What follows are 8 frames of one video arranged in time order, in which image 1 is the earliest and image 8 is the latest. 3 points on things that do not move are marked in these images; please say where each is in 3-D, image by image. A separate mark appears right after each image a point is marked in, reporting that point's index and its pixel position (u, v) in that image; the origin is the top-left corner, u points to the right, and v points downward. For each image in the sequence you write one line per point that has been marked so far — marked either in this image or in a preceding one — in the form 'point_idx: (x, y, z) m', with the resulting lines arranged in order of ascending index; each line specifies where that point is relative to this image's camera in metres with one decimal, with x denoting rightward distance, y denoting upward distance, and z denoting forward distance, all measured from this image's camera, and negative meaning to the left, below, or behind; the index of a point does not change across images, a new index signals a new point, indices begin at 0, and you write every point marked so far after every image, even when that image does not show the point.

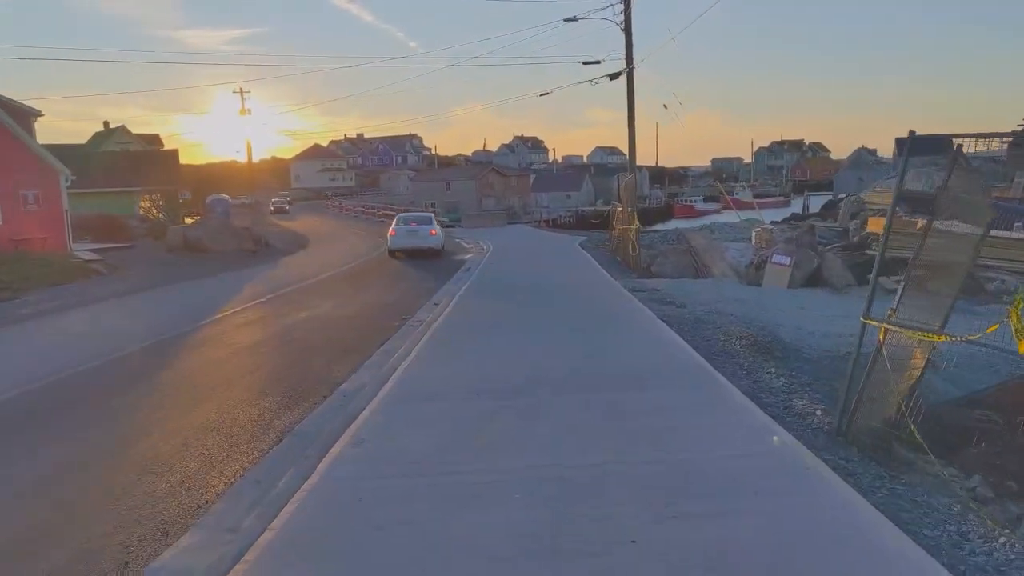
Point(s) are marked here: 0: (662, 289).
0: (+3.0, 0.0, +15.3) m
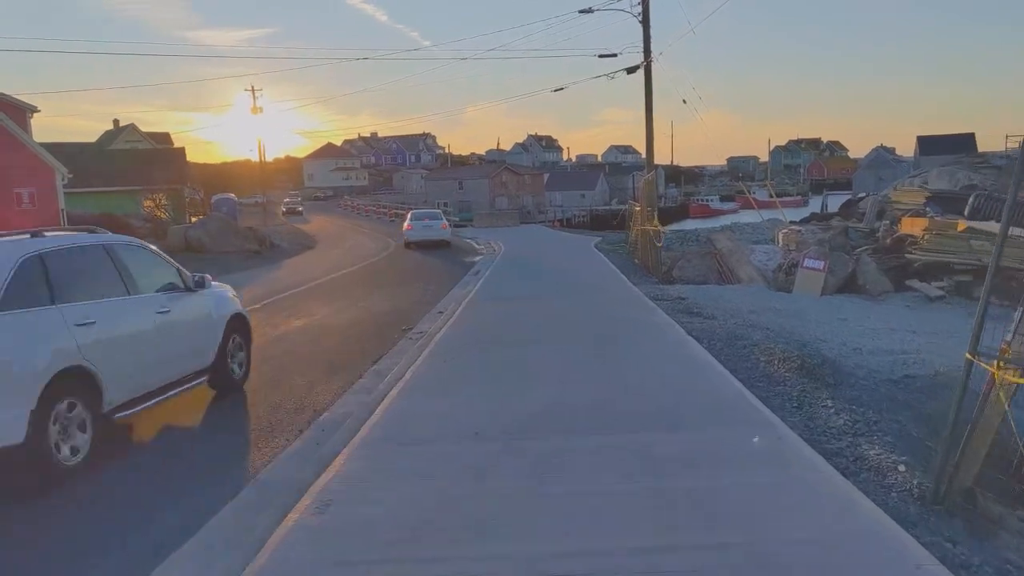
0: (+3.2, -0.2, +14.0) m
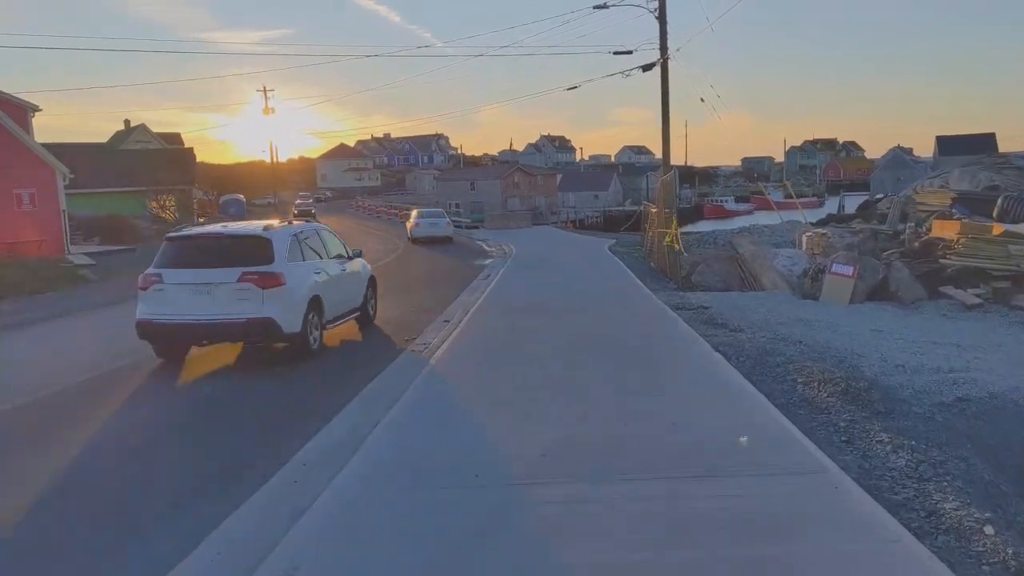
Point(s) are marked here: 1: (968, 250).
0: (+3.4, -0.3, +13.0) m
1: (+11.2, +0.9, +18.7) m
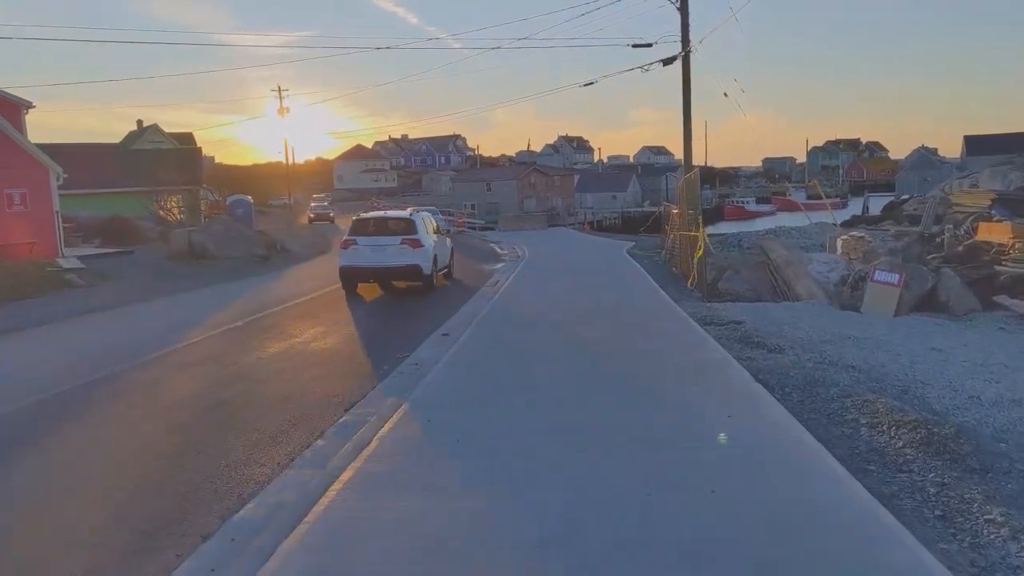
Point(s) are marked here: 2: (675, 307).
0: (+3.5, -0.5, +11.5) m
1: (+11.4, +0.7, +16.9) m
2: (+3.0, -0.2, +15.0) m
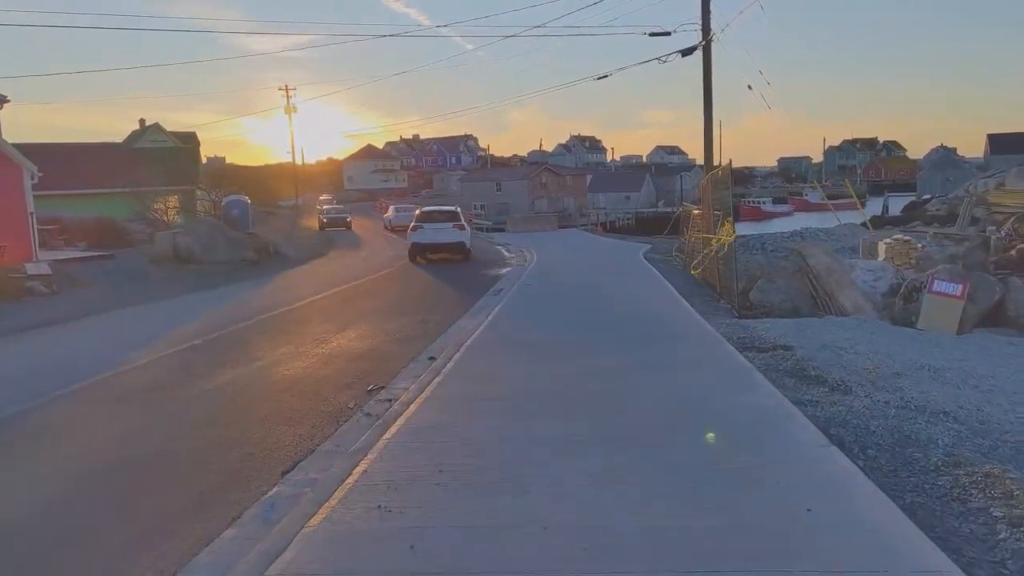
0: (+3.4, -0.7, +9.4) m
1: (+11.4, +0.5, +14.7) m
2: (+3.0, -0.4, +12.9) m
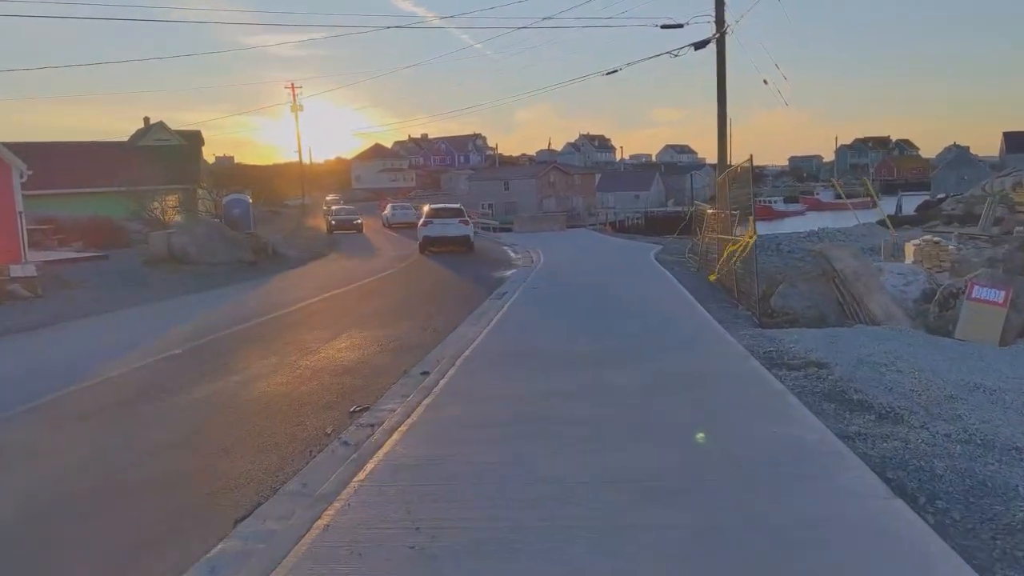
0: (+3.4, -0.8, +8.4) m
1: (+11.5, +0.4, +13.6) m
2: (+3.1, -0.5, +11.9) m
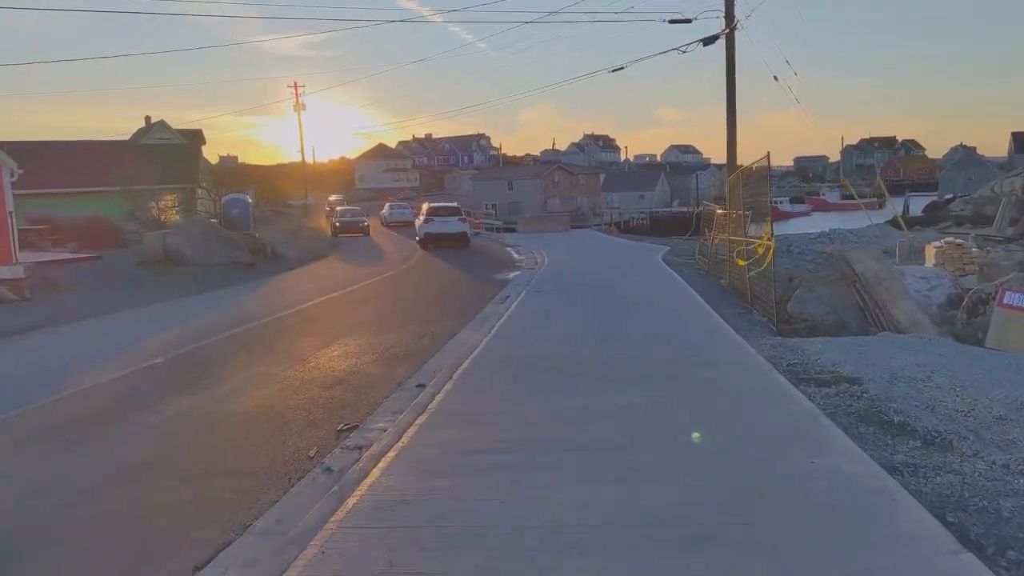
0: (+3.5, -0.9, +7.7) m
1: (+11.5, +0.3, +12.9) m
2: (+3.1, -0.6, +11.2) m
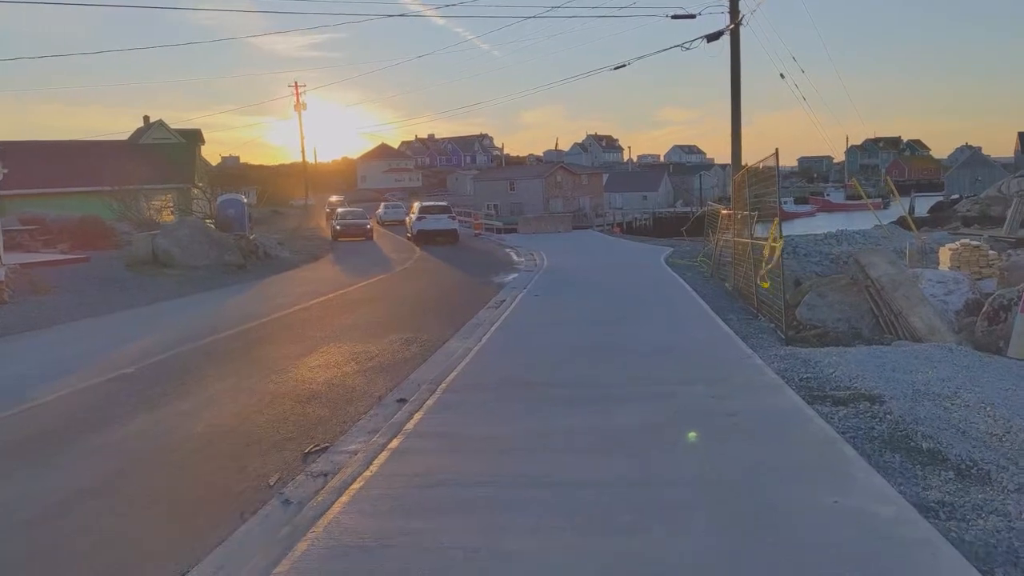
0: (+3.3, -1.0, +7.0) m
1: (+11.4, +0.2, +12.1) m
2: (+3.0, -0.7, +10.5) m
